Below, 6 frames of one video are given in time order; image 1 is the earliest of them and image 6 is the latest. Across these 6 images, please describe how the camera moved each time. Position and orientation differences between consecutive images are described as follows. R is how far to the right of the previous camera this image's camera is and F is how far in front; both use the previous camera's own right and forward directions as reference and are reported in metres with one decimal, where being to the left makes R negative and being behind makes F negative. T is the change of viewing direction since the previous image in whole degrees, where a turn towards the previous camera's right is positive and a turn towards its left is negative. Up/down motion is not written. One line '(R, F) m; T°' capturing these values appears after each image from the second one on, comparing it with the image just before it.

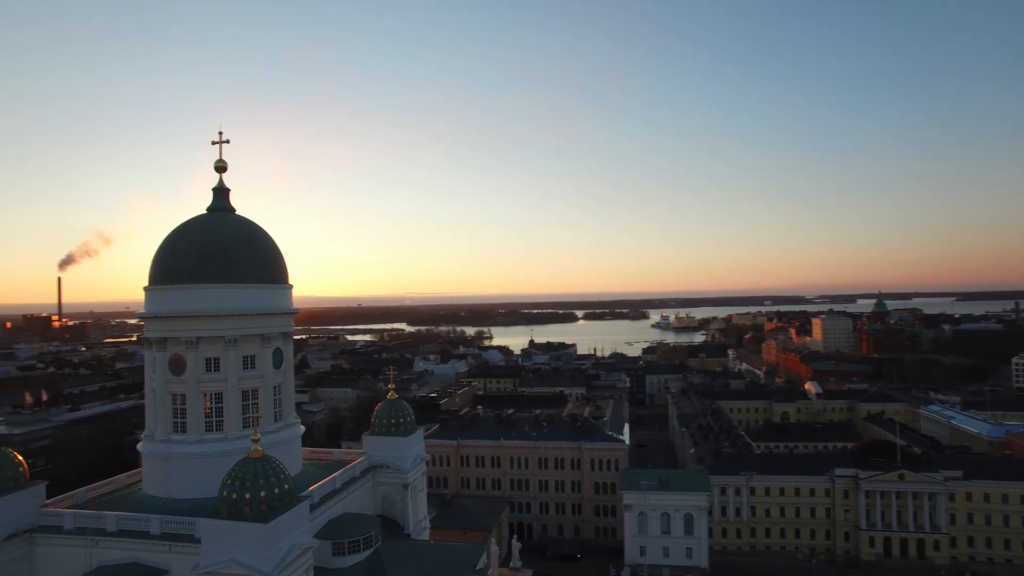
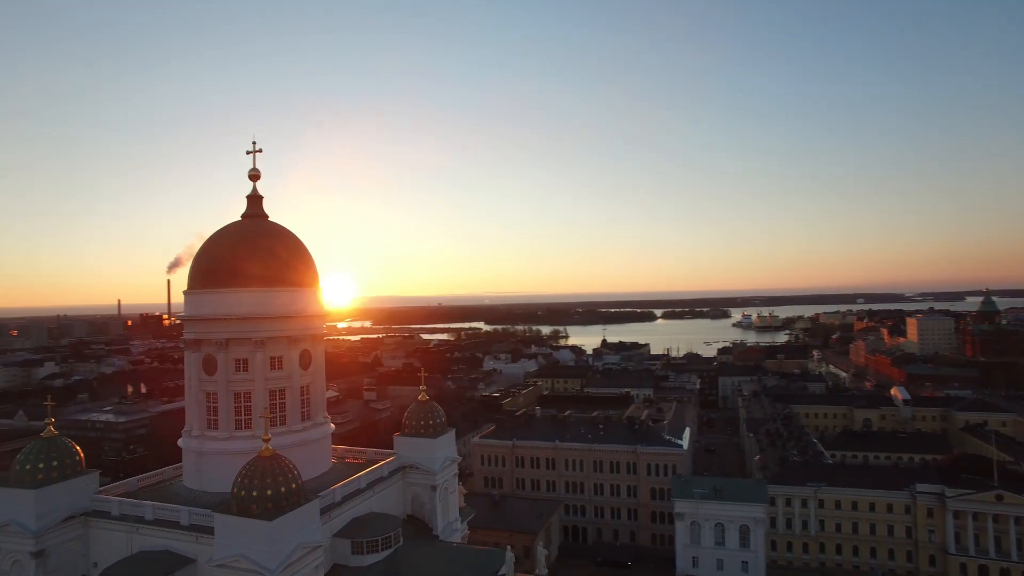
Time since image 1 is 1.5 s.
(+1.7, +0.3) m; -8°
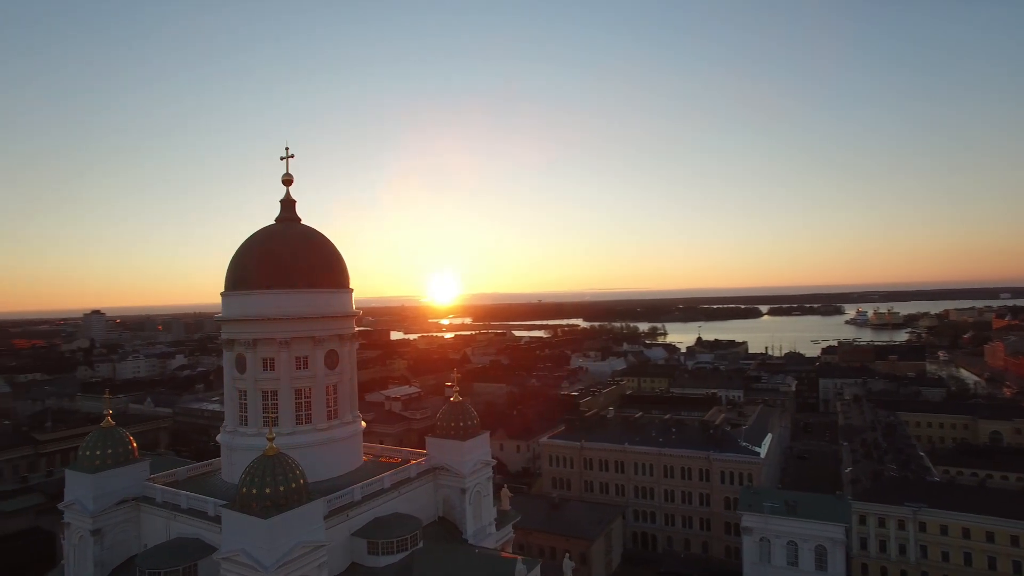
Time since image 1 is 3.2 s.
(+2.3, +0.8) m; -10°
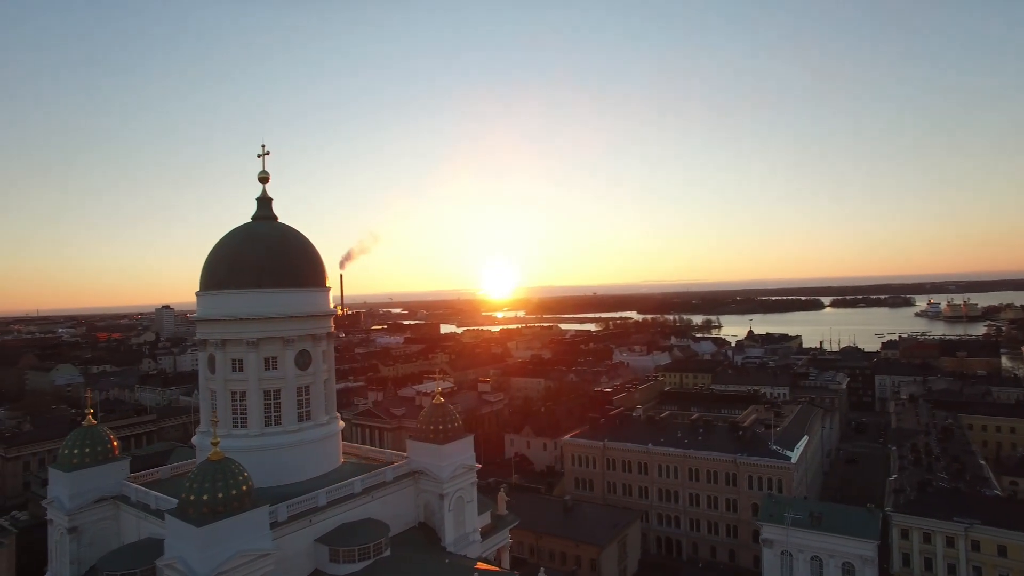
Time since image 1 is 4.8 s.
(+2.3, +1.1) m; -6°
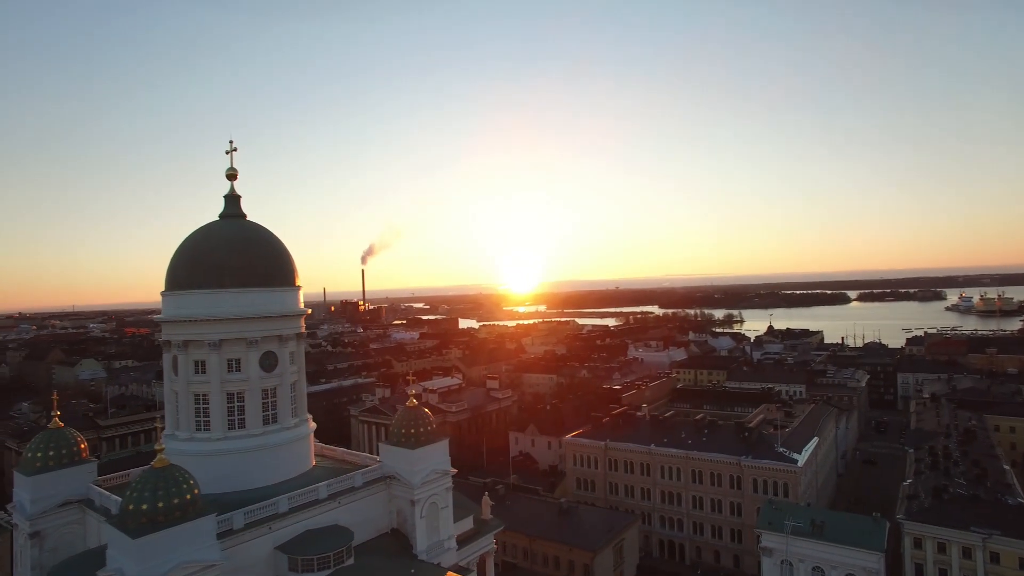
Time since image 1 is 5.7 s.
(+1.4, +0.8) m; -2°
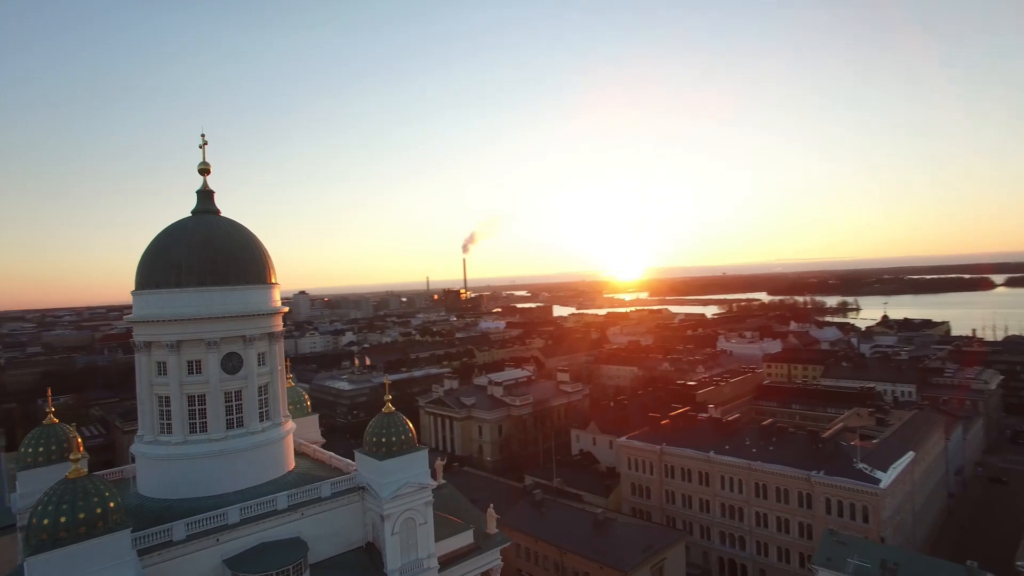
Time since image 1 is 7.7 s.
(+3.3, +2.3) m; -11°
